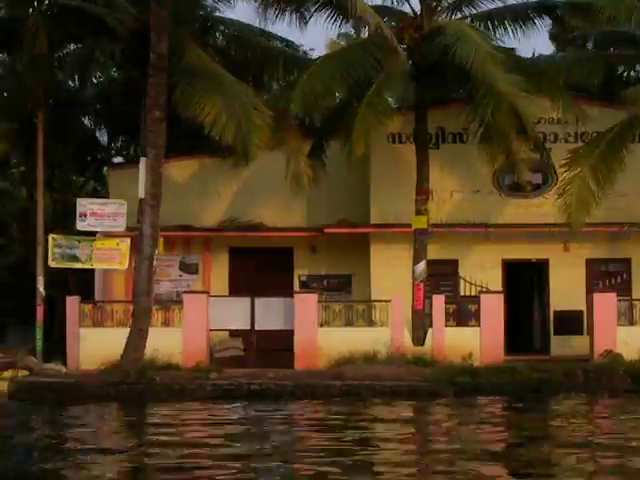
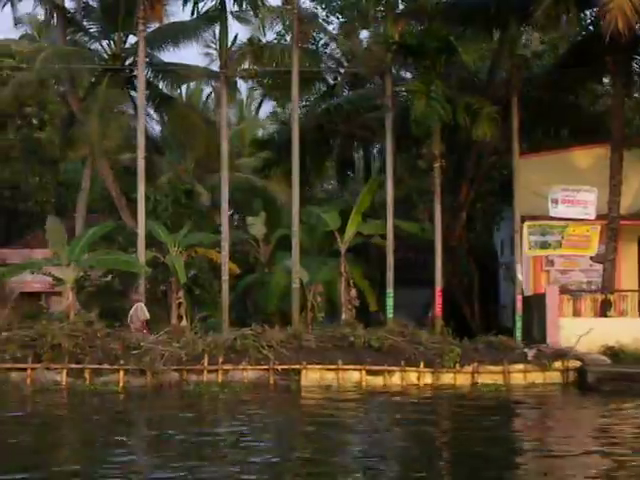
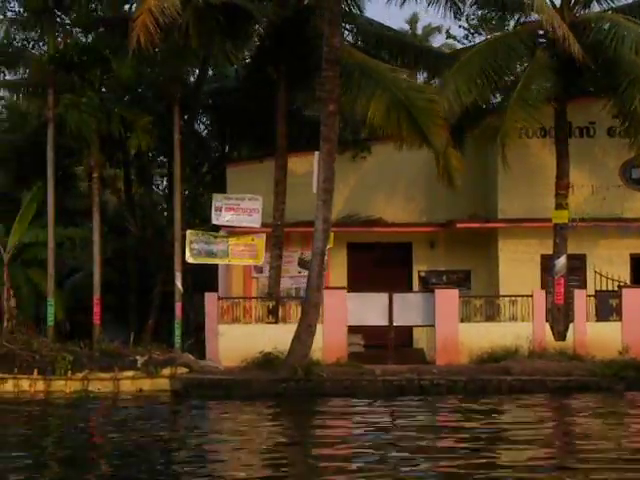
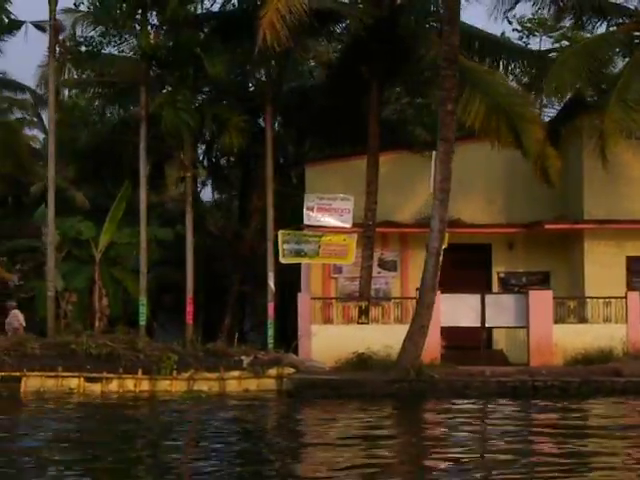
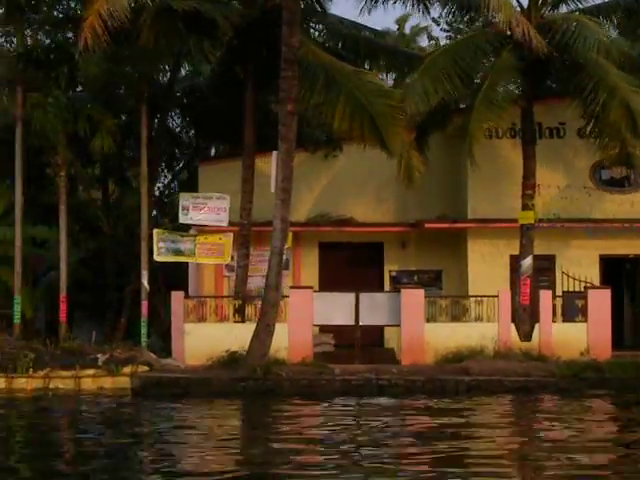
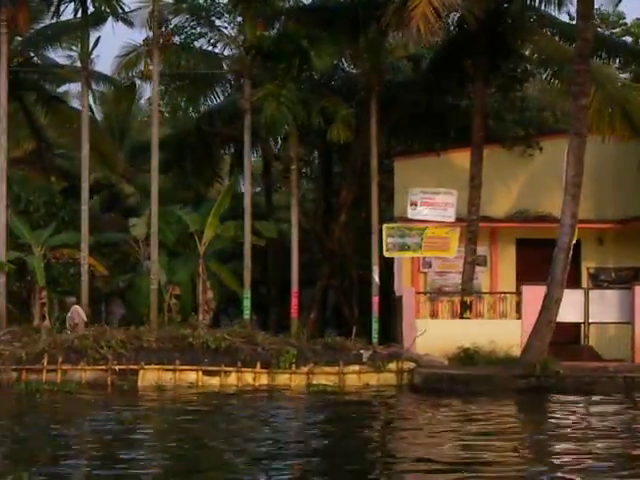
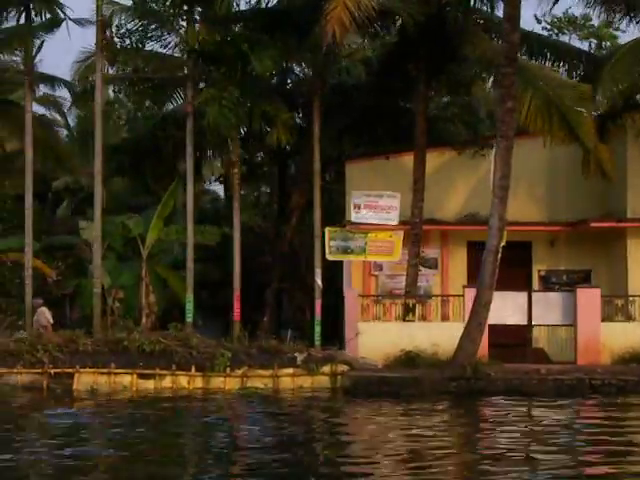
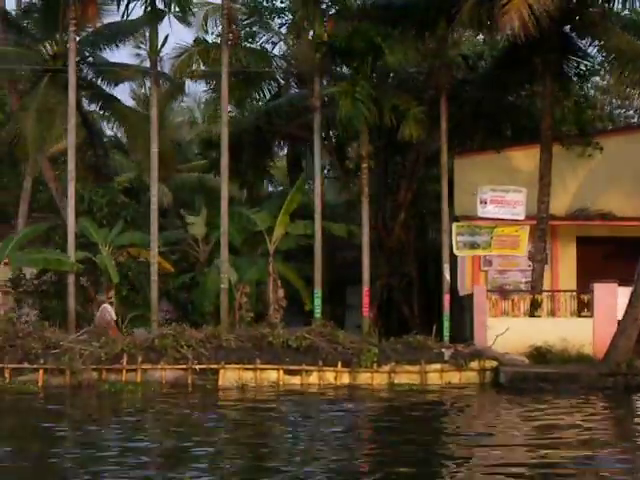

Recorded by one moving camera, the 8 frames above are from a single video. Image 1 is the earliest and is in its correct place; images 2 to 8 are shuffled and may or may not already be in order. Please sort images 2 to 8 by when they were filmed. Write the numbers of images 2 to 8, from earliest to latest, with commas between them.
5, 3, 4, 7, 6, 8, 2
